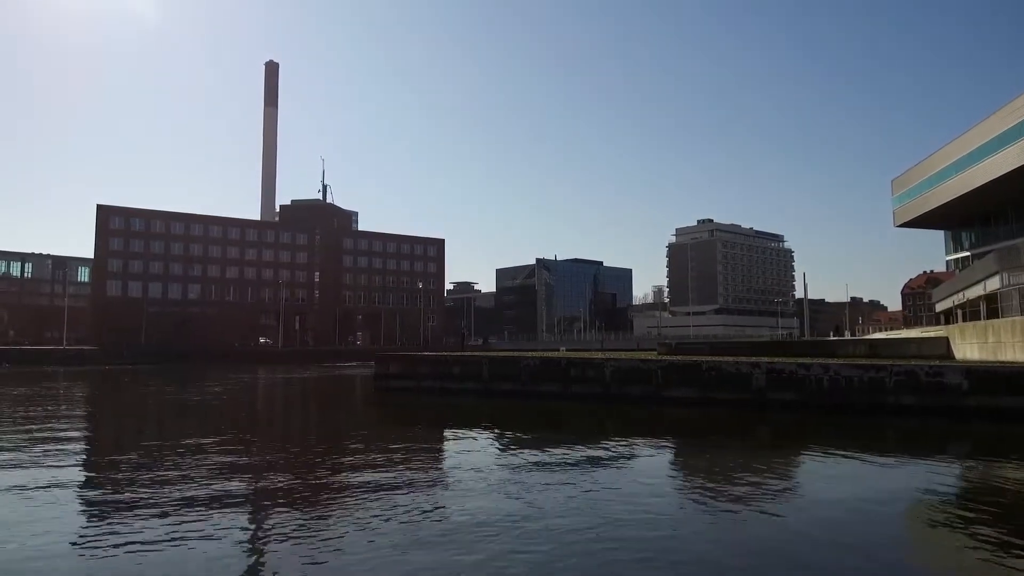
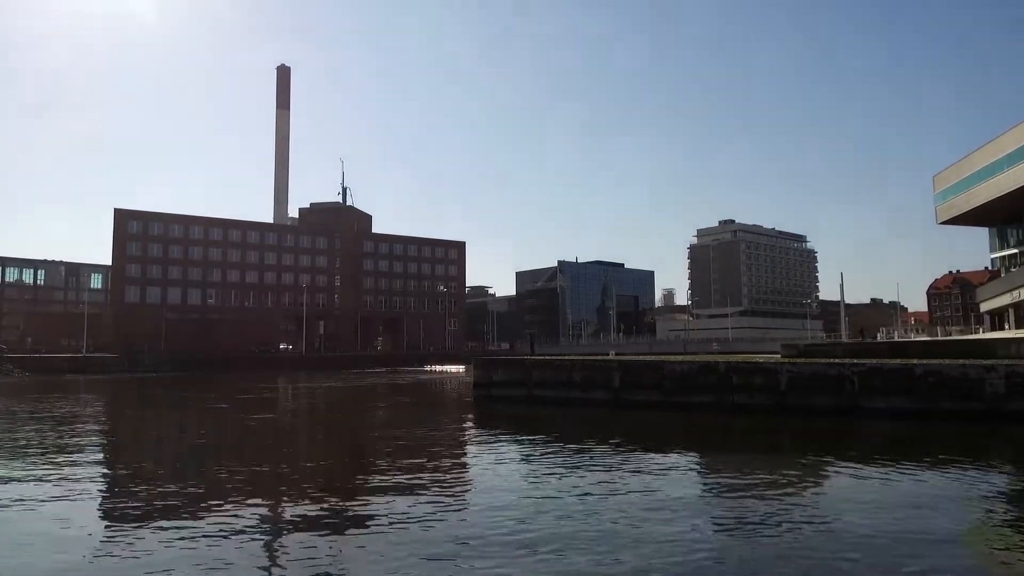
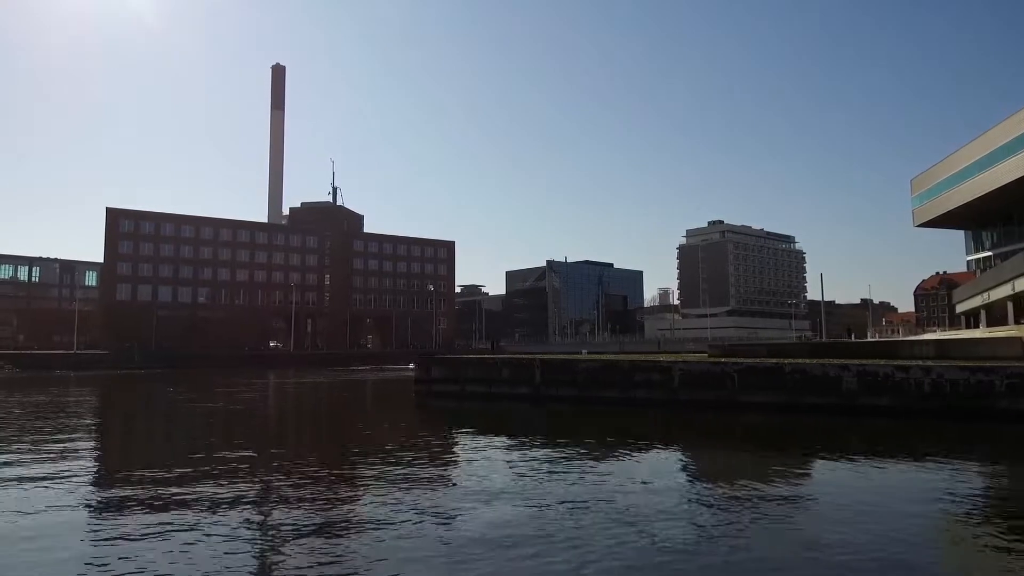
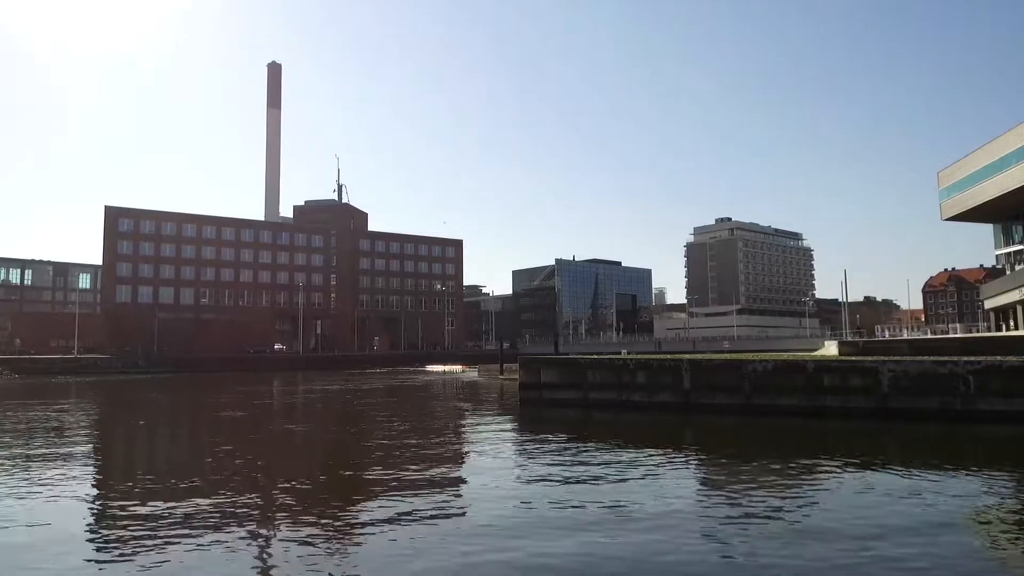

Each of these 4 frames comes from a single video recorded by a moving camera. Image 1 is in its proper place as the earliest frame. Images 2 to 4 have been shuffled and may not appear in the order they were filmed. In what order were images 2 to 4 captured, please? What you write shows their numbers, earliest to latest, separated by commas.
3, 2, 4
